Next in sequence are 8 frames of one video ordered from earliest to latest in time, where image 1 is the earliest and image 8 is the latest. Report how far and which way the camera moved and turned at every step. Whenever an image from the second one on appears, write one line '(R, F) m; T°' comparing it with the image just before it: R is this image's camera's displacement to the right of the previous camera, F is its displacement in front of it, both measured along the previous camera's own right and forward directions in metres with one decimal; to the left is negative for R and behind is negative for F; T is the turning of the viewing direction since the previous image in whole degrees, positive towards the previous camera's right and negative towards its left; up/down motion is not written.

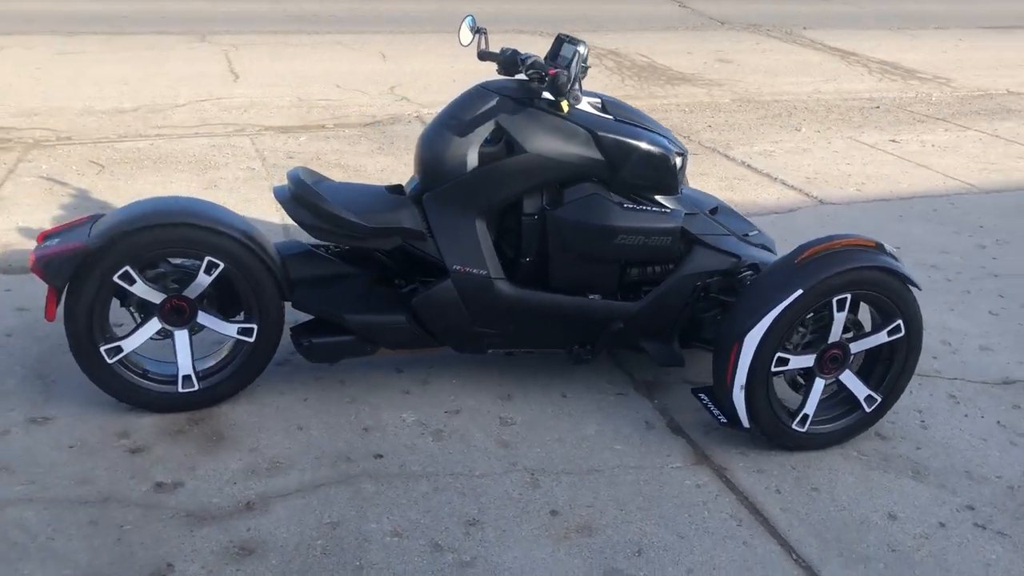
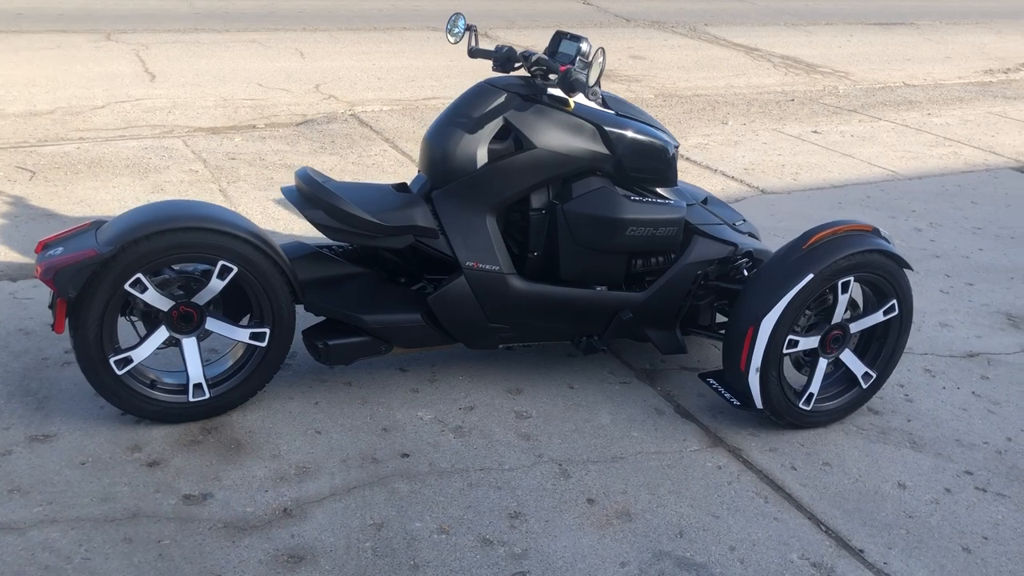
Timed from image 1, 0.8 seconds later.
(-0.5, 0.0) m; +7°
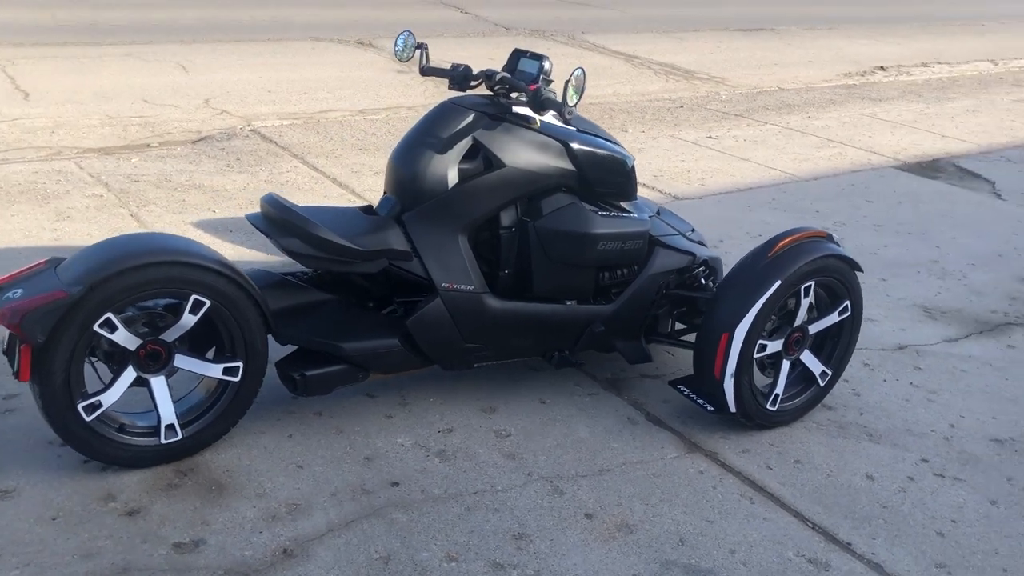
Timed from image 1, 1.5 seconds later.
(-0.4, 0.0) m; +8°
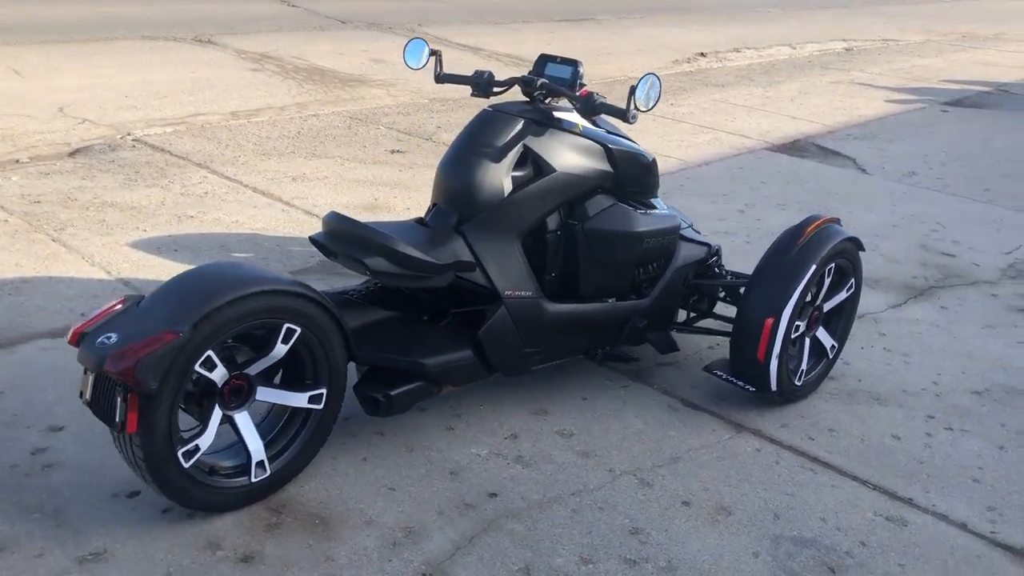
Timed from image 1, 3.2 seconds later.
(-1.0, +0.1) m; +12°
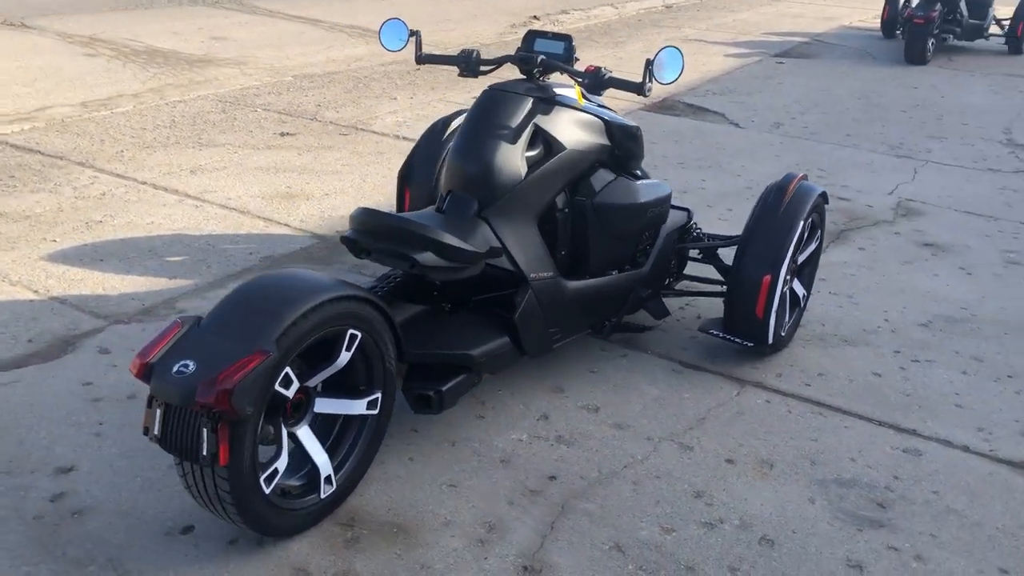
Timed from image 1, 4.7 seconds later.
(-0.8, +0.1) m; +11°
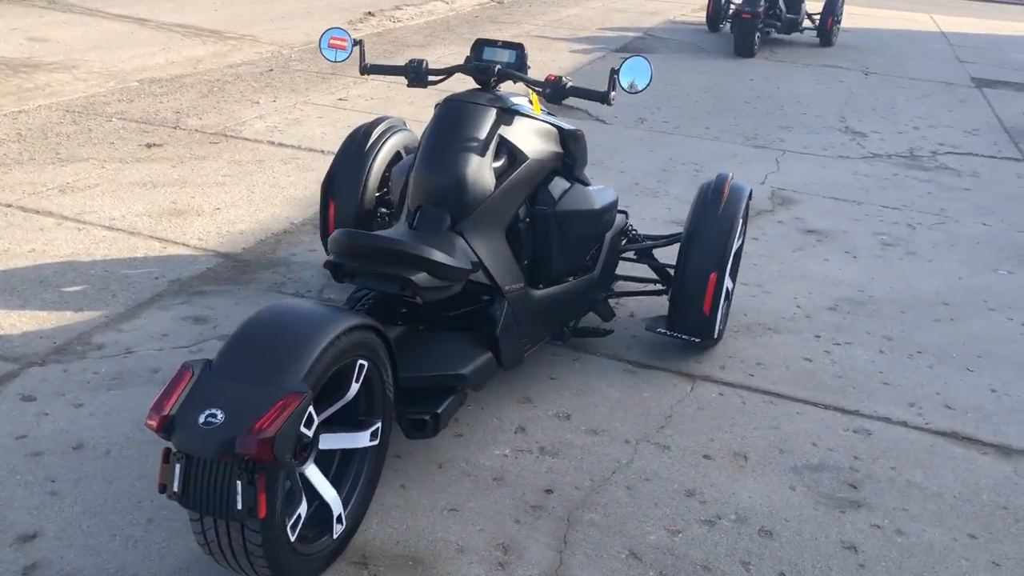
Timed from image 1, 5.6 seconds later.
(-0.6, +0.1) m; +11°
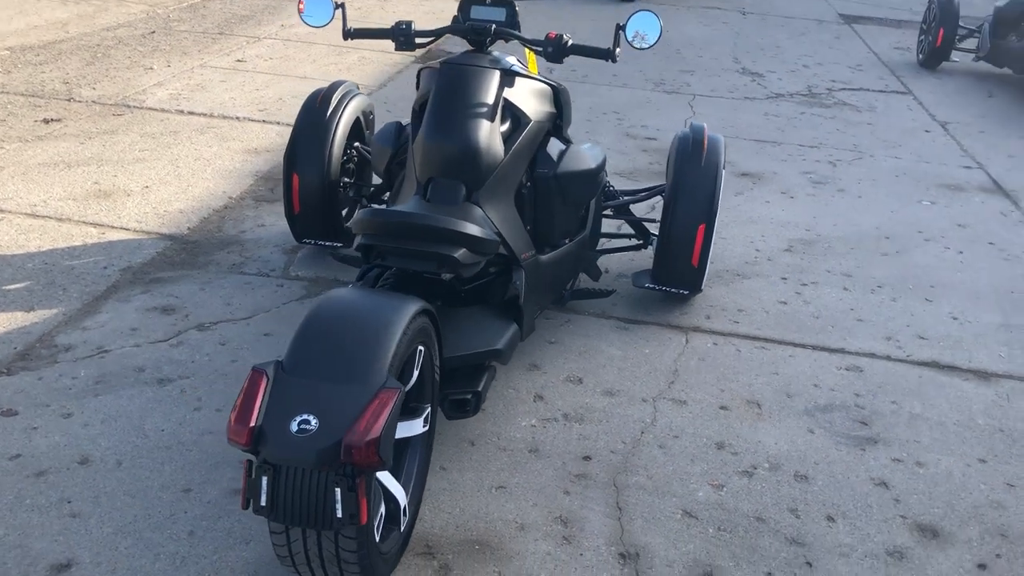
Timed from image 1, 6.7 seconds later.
(-0.6, +0.1) m; +8°
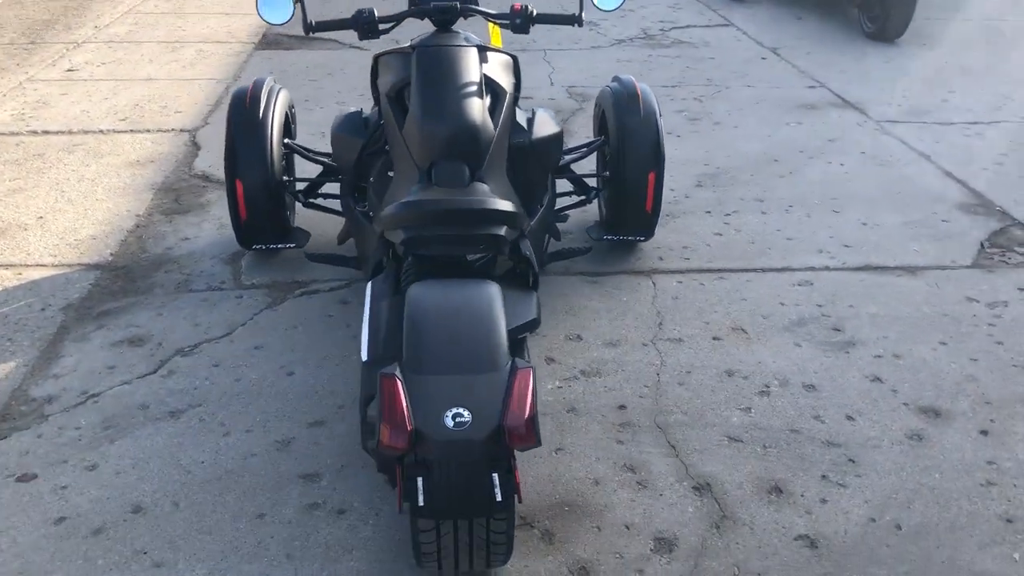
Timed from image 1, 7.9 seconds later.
(-0.8, 0.0) m; +11°
